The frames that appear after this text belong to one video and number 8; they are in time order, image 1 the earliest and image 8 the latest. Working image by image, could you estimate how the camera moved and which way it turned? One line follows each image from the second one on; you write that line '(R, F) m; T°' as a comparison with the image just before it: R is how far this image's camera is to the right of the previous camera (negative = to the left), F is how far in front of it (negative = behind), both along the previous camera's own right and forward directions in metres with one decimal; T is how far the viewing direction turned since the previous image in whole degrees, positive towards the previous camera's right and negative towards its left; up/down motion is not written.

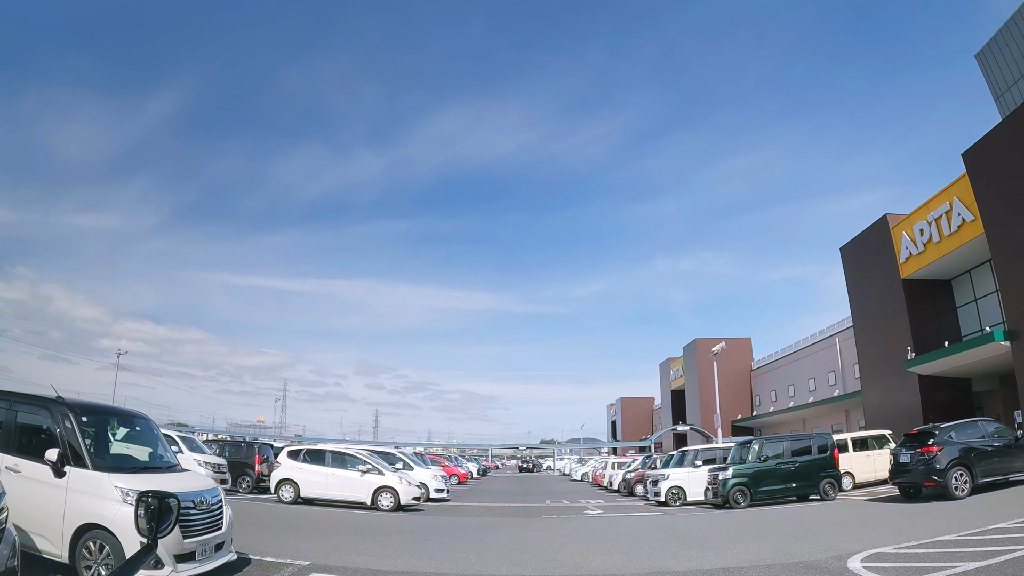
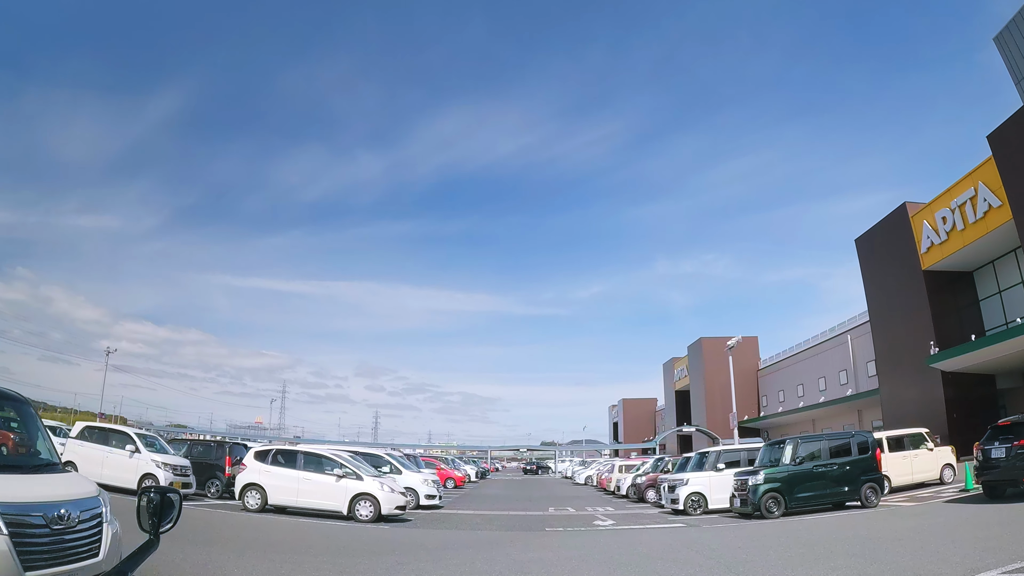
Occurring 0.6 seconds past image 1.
(0.0, +1.8) m; 0°
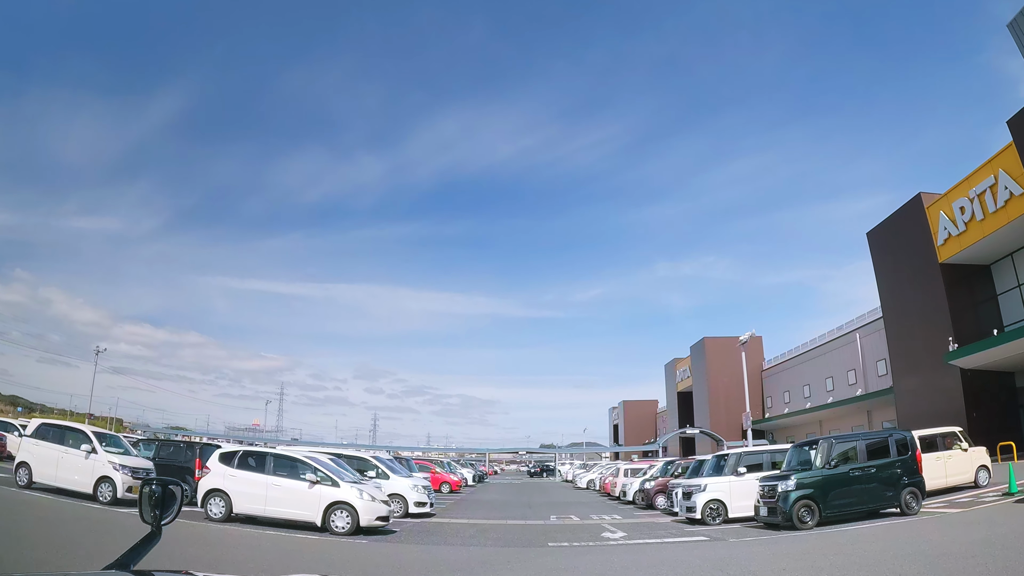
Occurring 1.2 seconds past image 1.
(0.0, +1.4) m; 0°
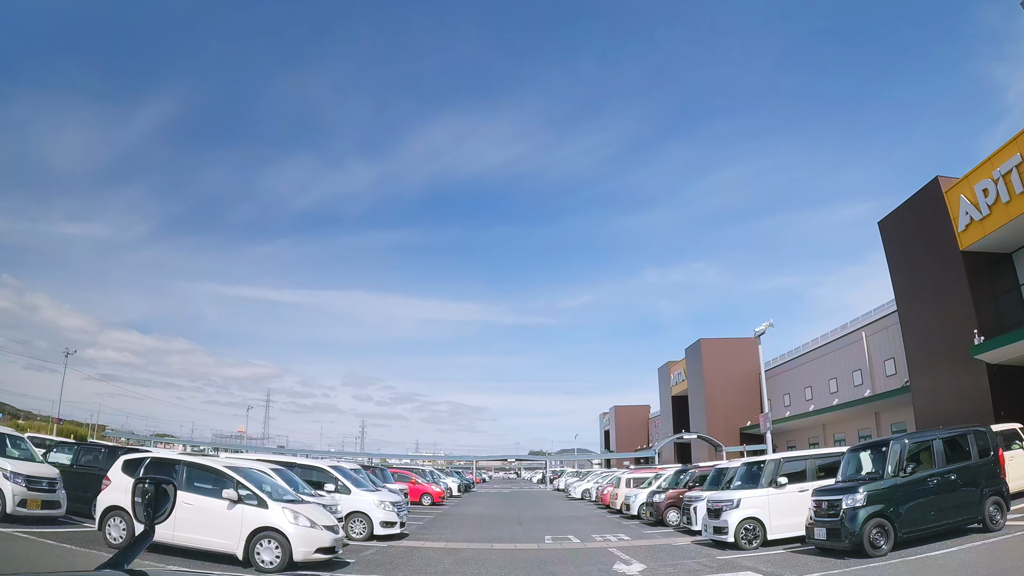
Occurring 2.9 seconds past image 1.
(+0.1, +2.4) m; +1°
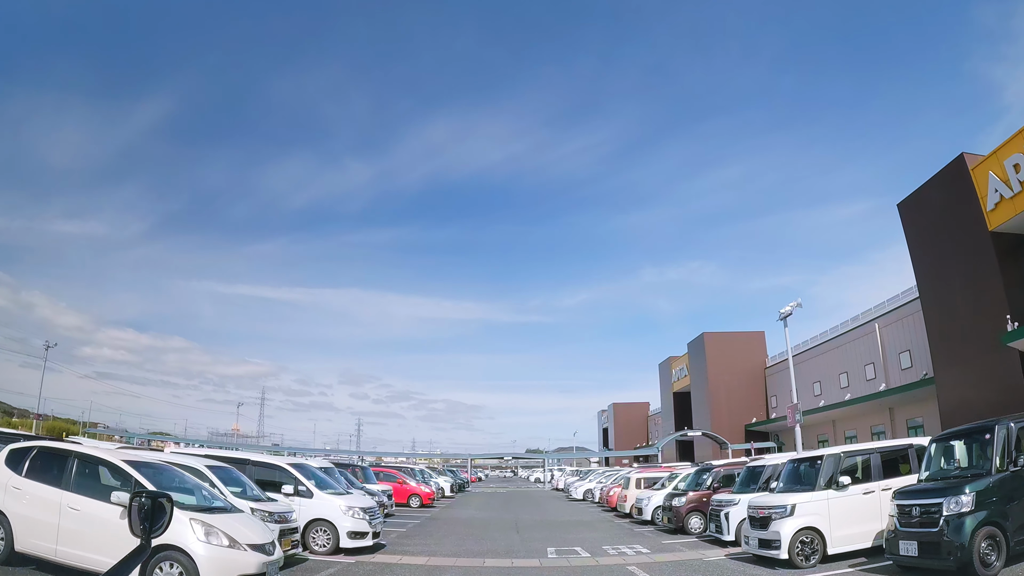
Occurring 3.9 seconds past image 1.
(0.0, +2.1) m; 0°
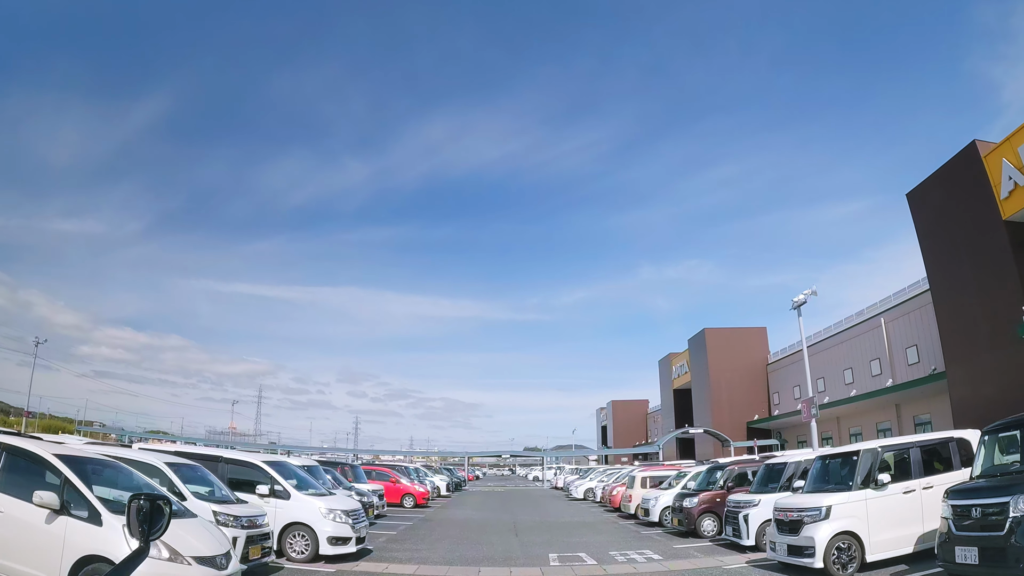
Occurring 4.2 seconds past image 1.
(0.0, +1.0) m; 0°
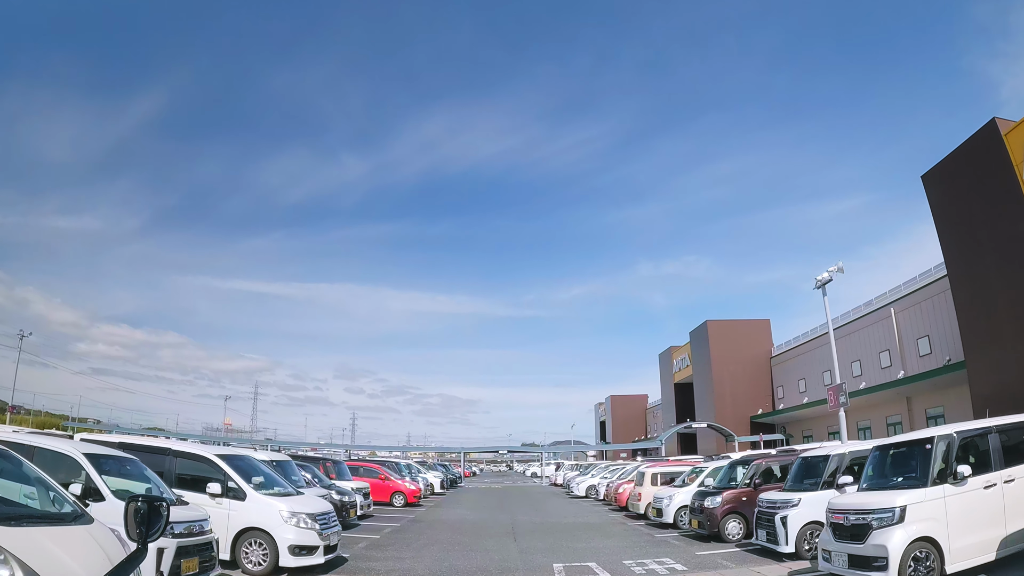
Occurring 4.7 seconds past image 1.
(0.0, +1.4) m; 0°
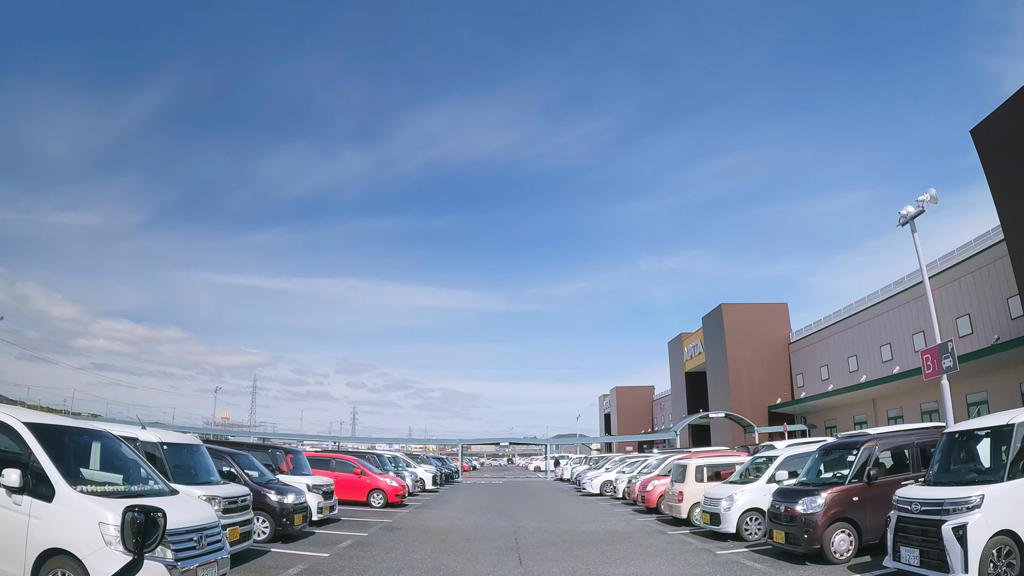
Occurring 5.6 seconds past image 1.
(0.0, +3.3) m; 0°
